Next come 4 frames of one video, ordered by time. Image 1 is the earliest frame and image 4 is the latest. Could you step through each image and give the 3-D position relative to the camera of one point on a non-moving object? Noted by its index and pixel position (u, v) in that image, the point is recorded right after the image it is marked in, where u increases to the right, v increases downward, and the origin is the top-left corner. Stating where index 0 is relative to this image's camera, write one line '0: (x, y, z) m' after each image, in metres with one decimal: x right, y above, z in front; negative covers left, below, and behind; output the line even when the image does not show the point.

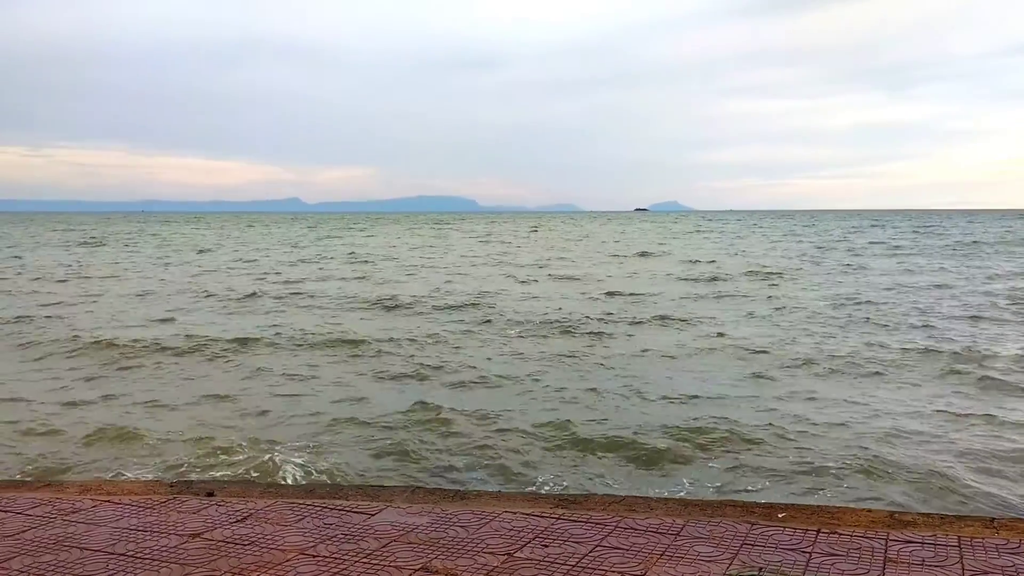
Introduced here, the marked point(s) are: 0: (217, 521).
0: (-1.4, -1.1, +3.6) m
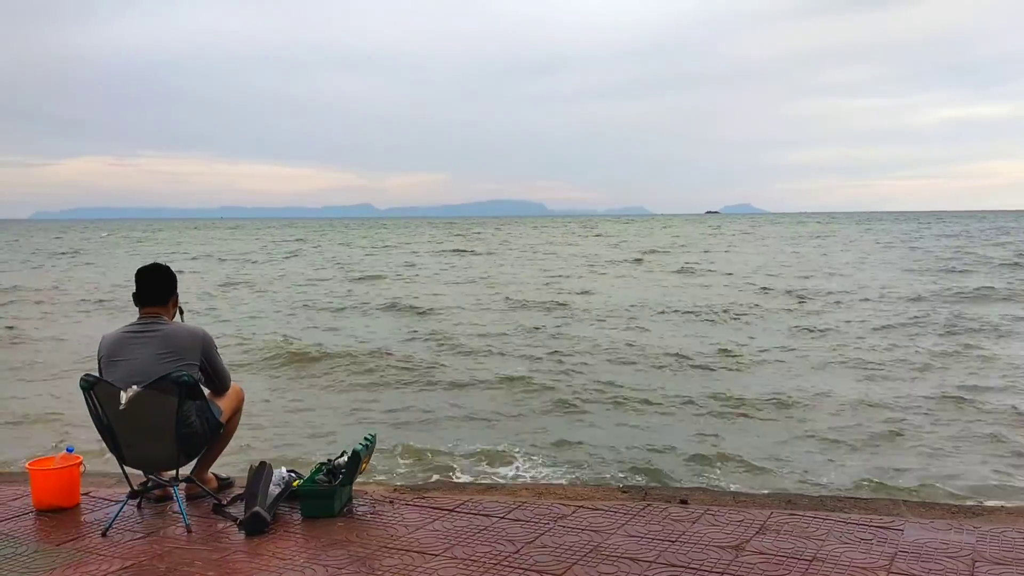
0: (-0.4, -1.1, +3.8) m
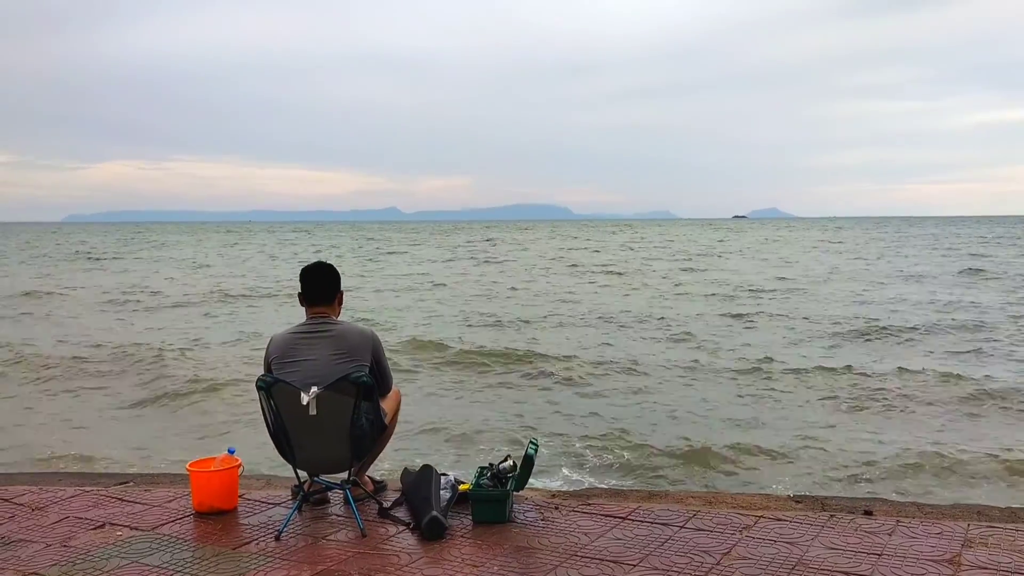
0: (+0.4, -1.1, +3.6) m
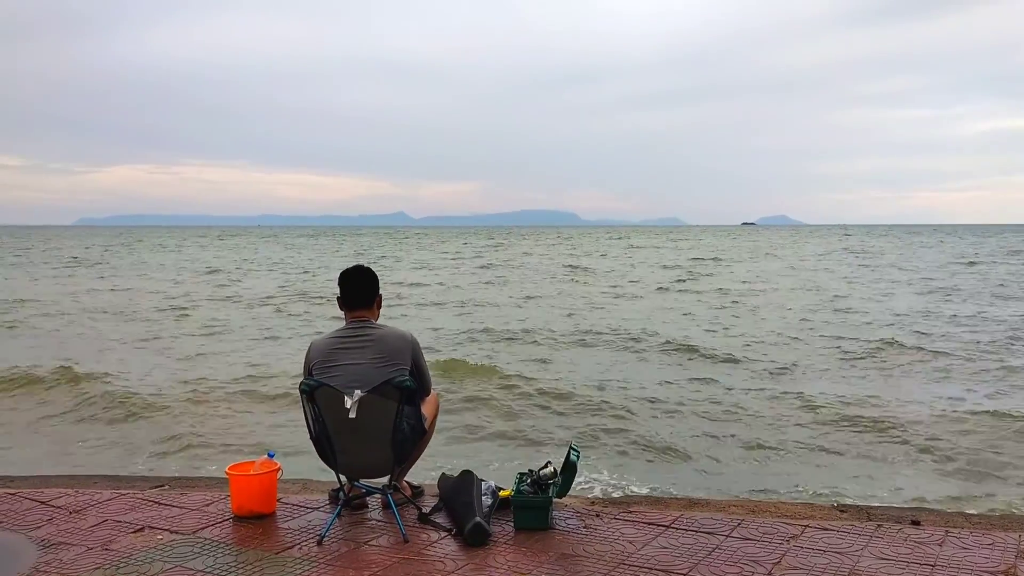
0: (+0.6, -1.1, +3.6) m
